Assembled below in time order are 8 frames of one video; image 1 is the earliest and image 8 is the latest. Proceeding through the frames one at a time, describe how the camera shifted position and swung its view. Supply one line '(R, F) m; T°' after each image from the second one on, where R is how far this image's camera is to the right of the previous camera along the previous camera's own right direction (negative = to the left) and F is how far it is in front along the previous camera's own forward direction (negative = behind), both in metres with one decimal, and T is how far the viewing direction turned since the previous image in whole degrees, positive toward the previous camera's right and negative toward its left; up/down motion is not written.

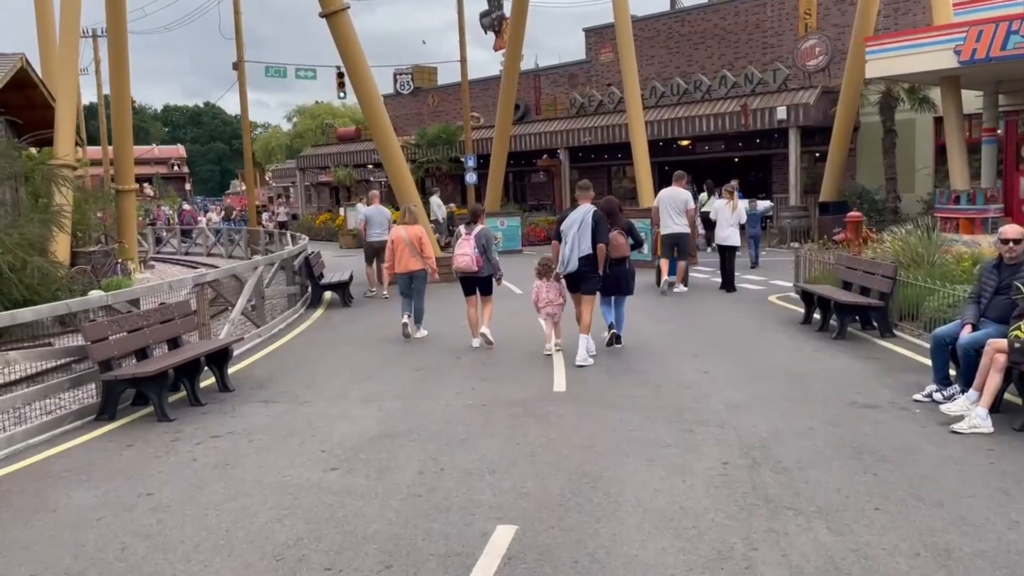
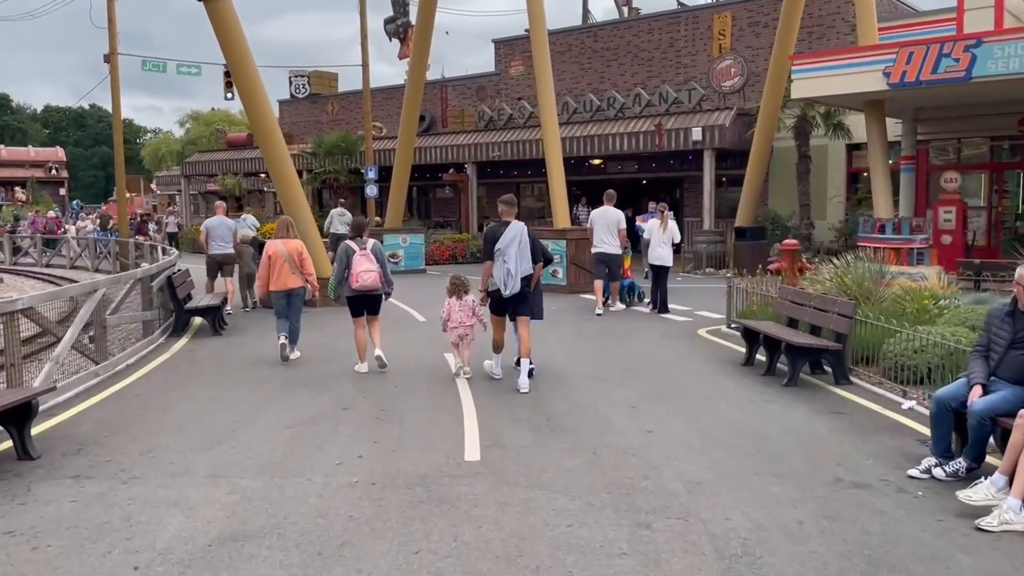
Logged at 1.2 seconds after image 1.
(0.0, +1.6) m; +7°
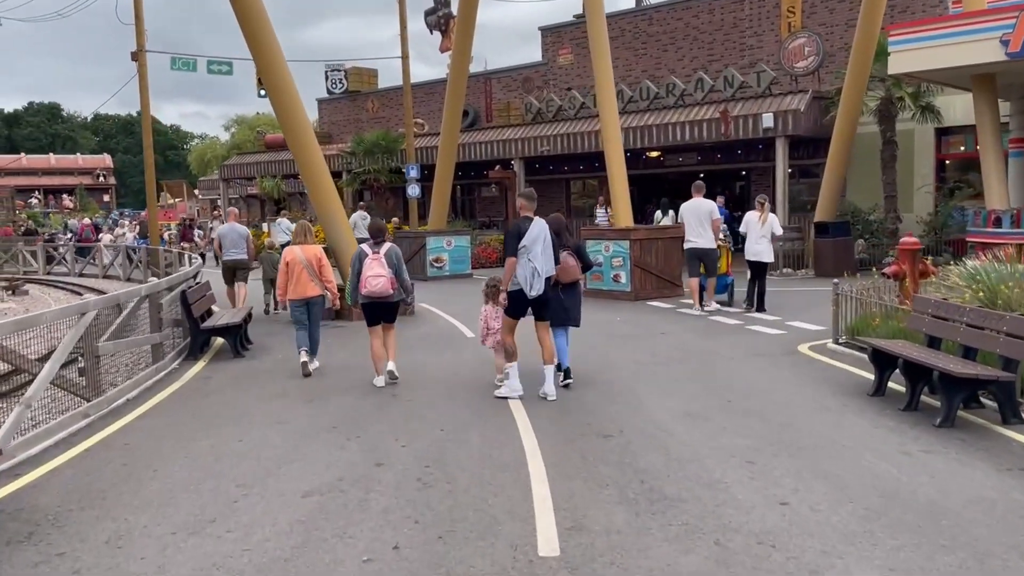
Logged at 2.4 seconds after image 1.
(-0.2, +1.7) m; -3°
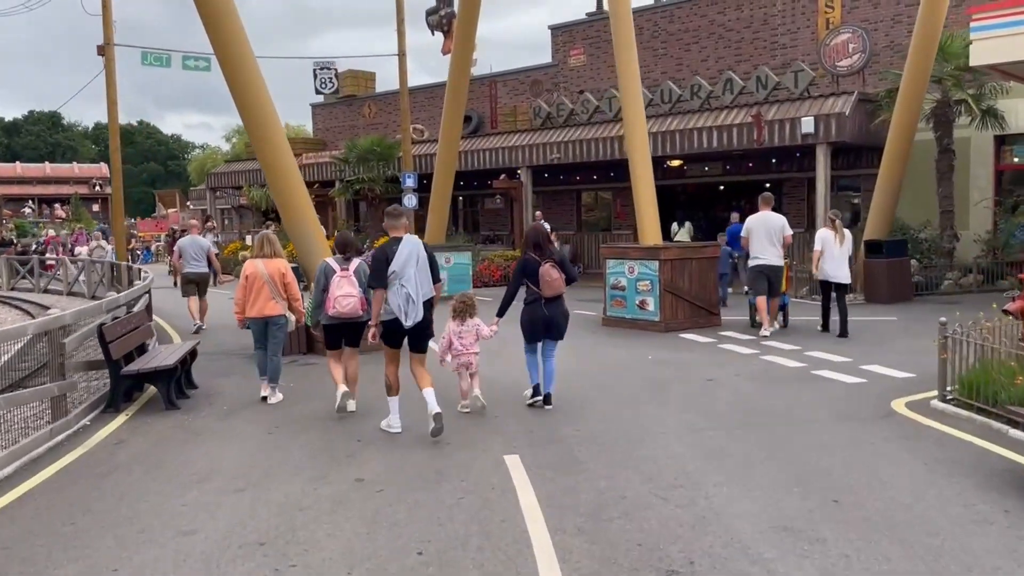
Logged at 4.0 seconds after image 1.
(-0.1, +2.2) m; 0°
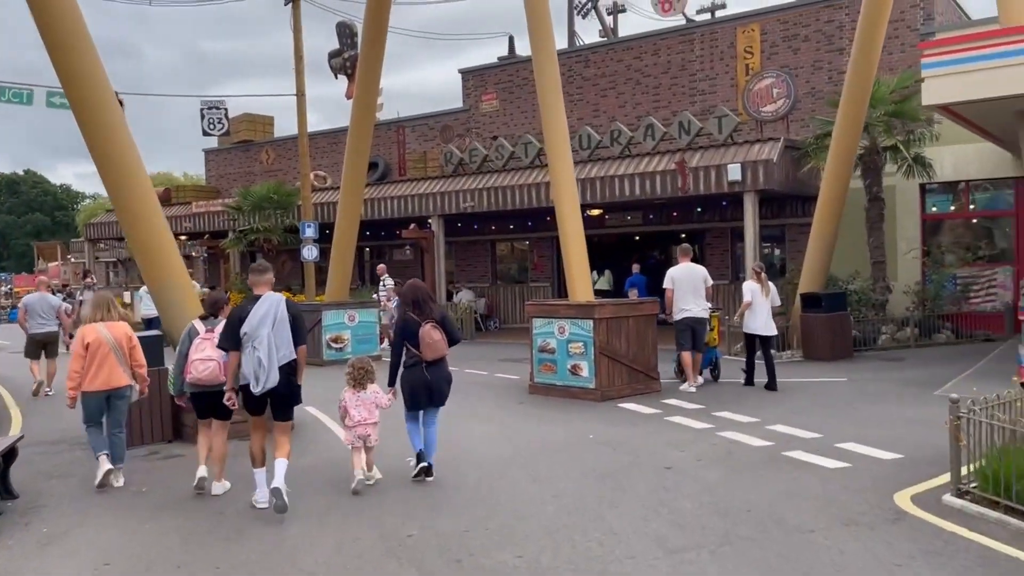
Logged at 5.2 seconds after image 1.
(-0.1, +1.6) m; +6°
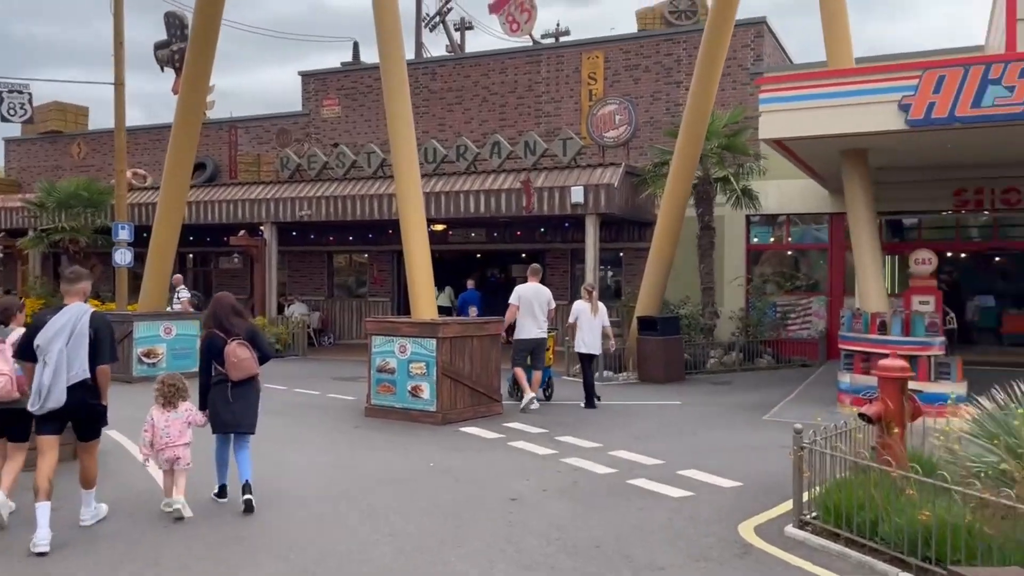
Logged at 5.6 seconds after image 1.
(-0.1, +0.5) m; +11°
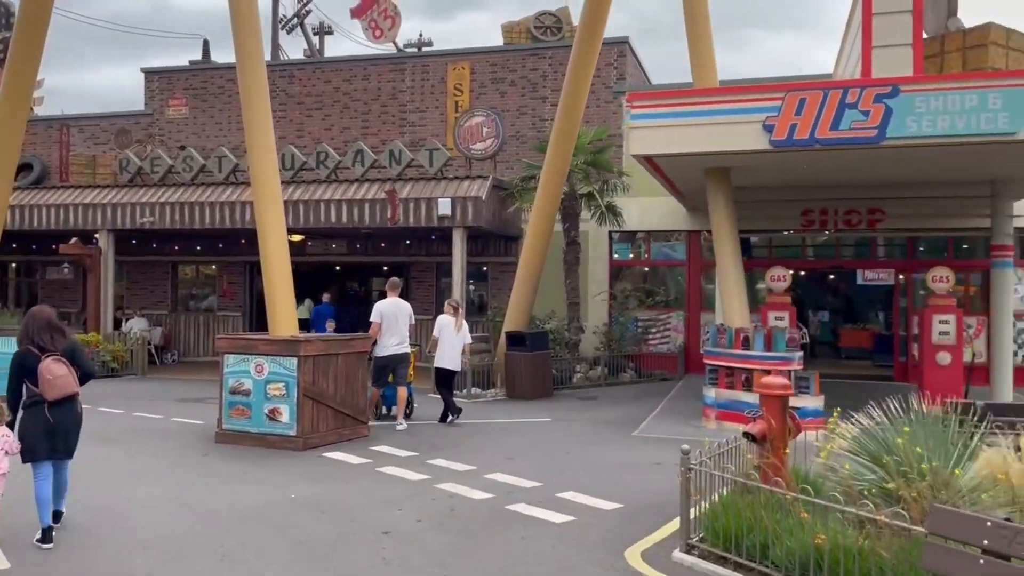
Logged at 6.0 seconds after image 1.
(-0.1, +0.5) m; +10°
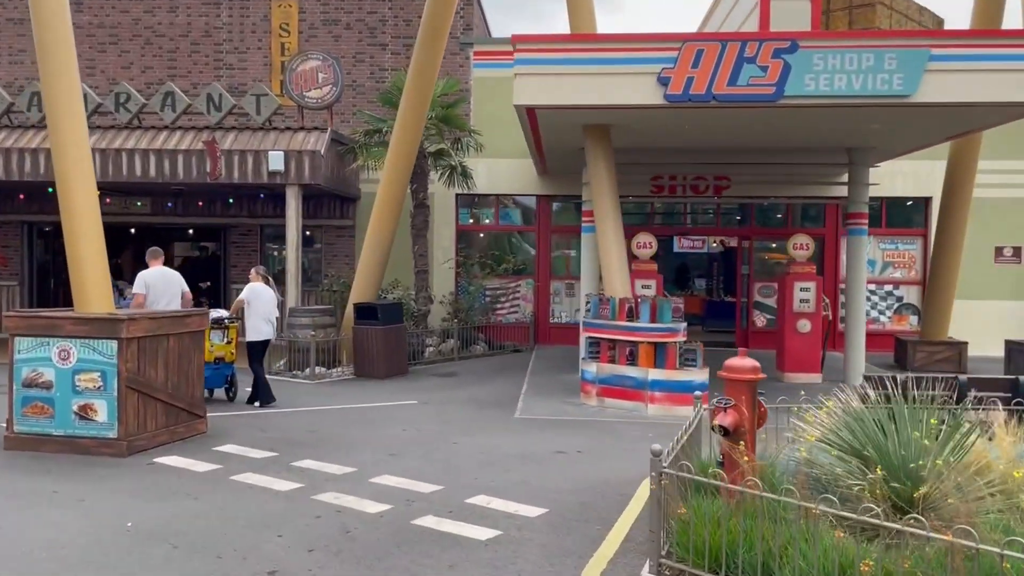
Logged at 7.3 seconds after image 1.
(-0.7, +1.4) m; +13°
